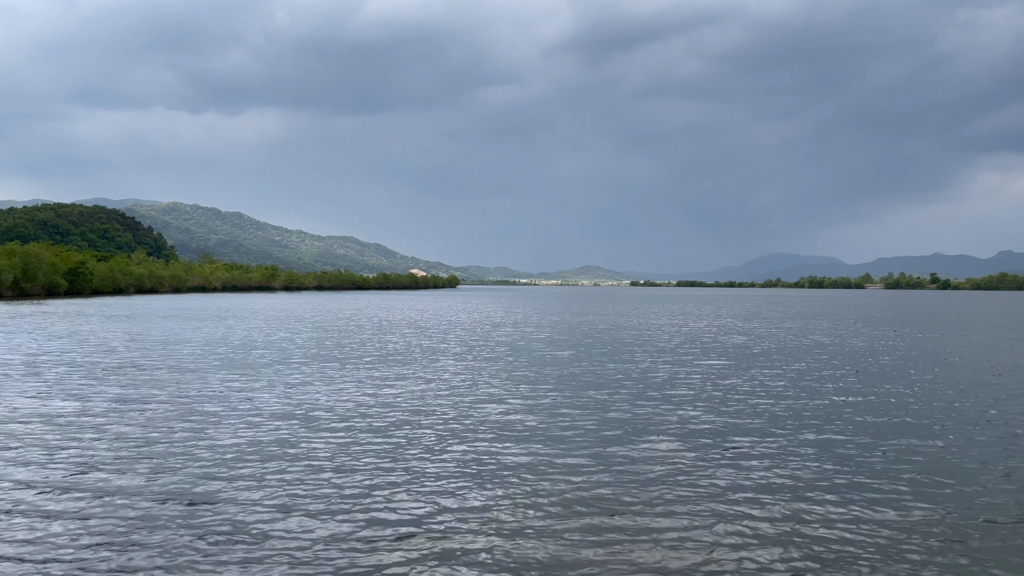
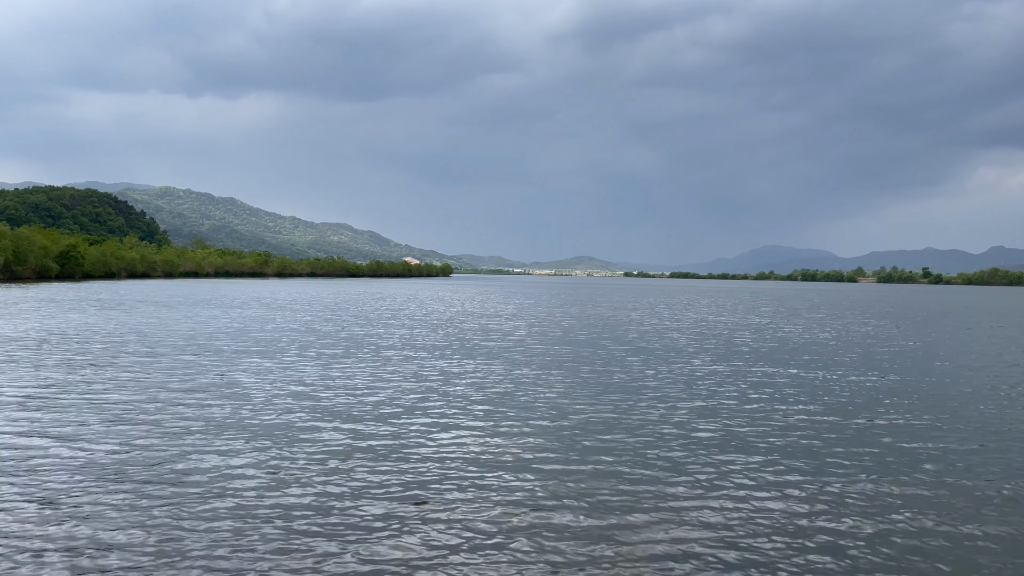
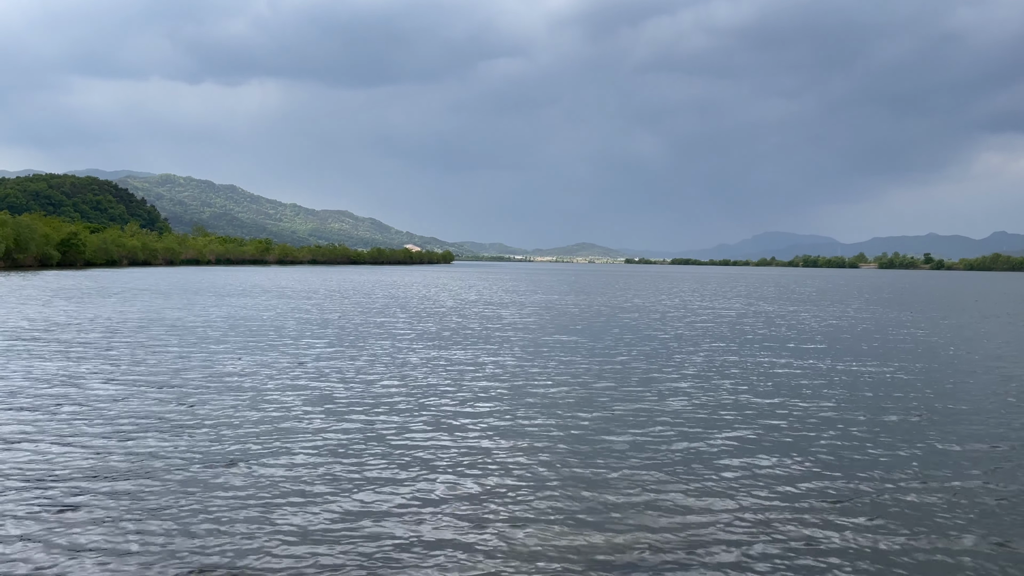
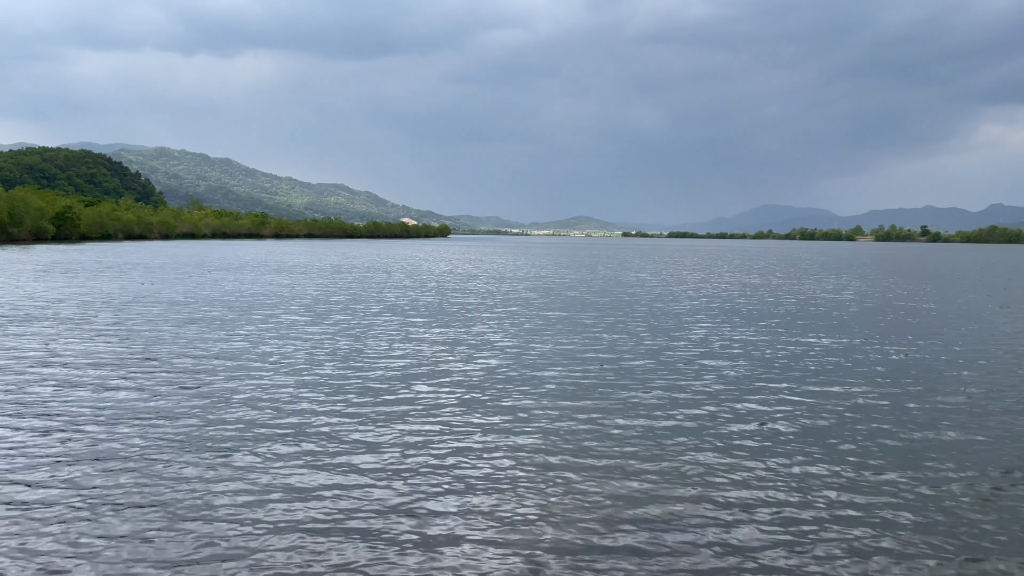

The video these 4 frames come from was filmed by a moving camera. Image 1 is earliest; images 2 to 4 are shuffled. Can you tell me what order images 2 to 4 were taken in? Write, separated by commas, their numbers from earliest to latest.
2, 3, 4
